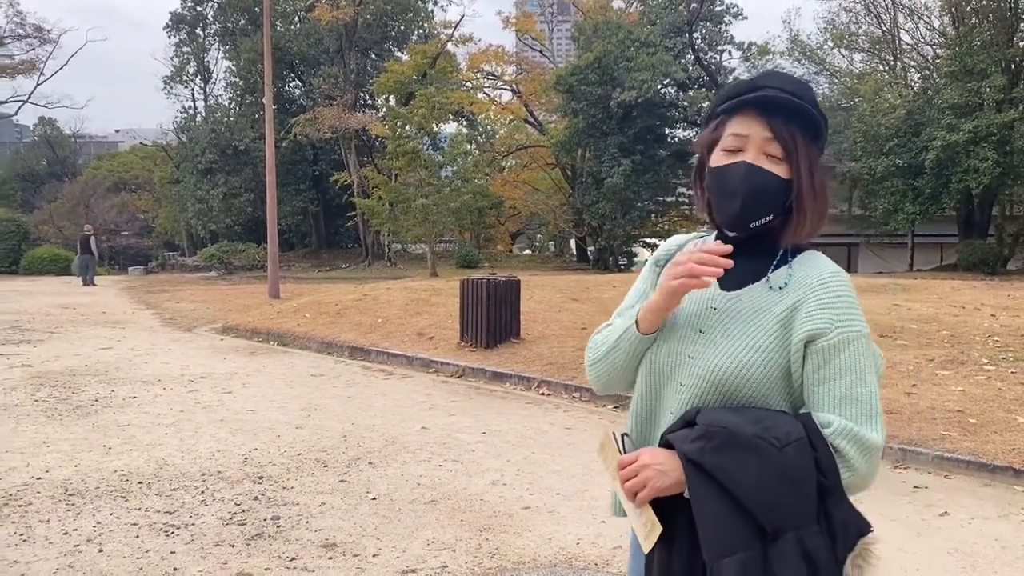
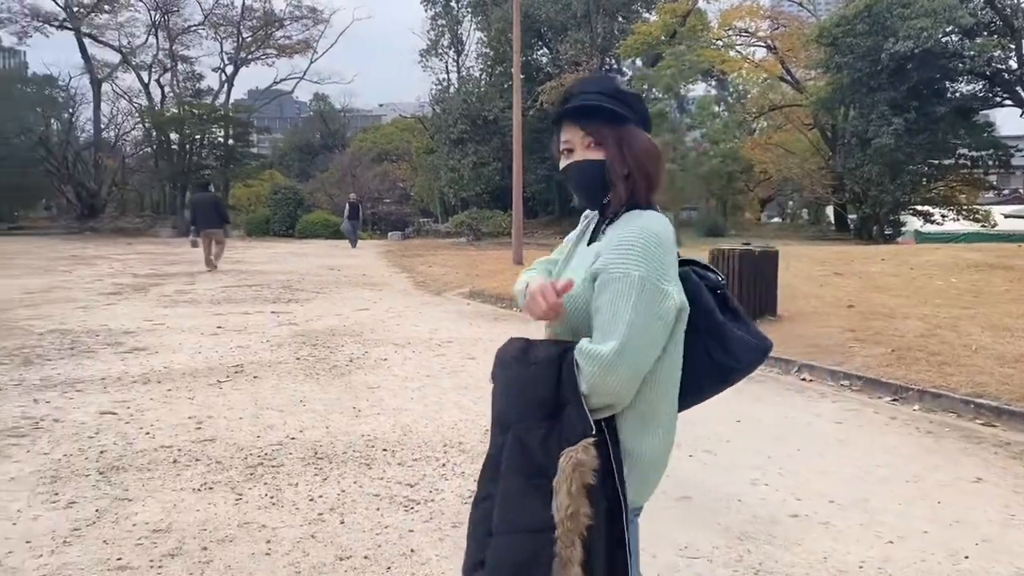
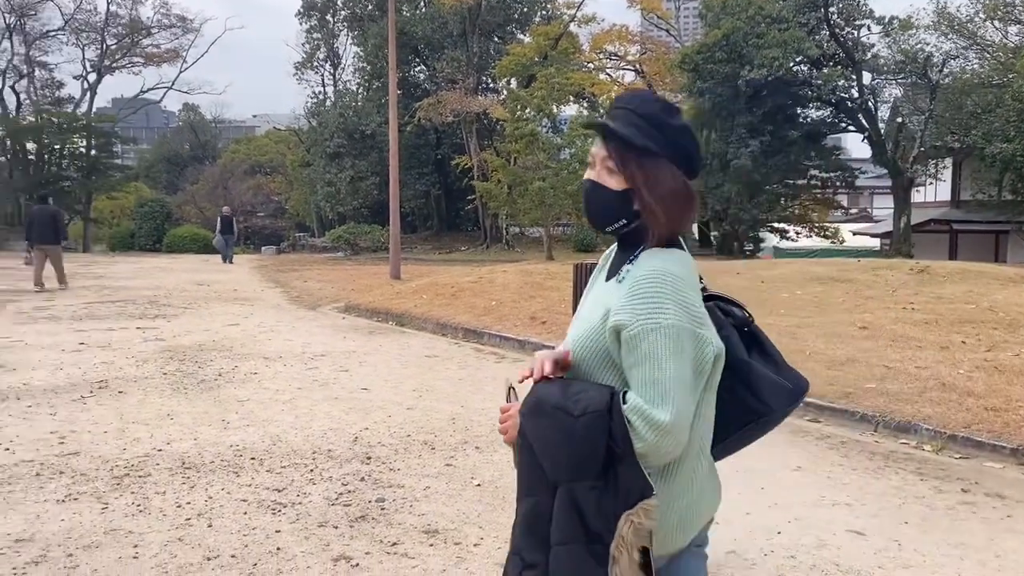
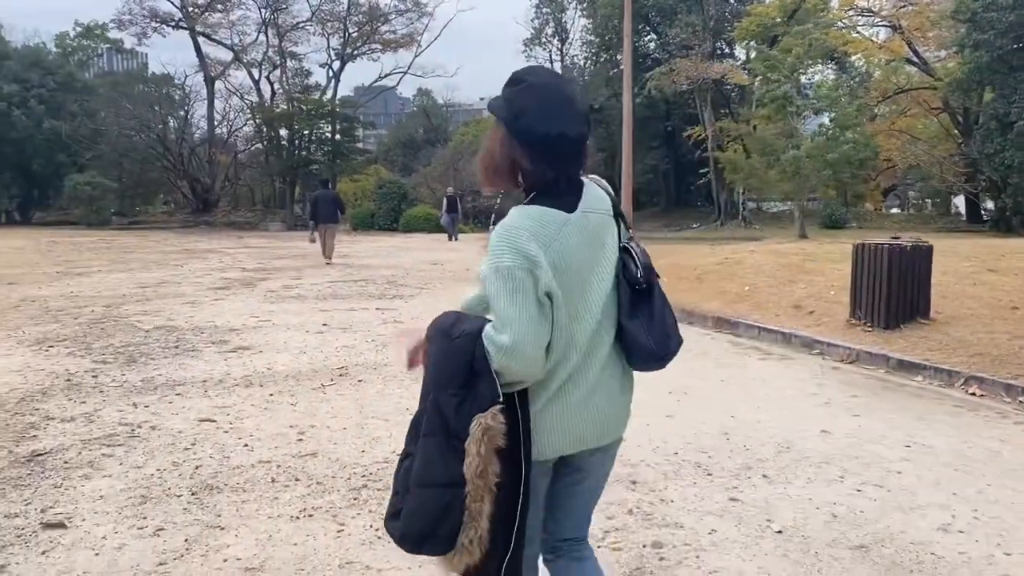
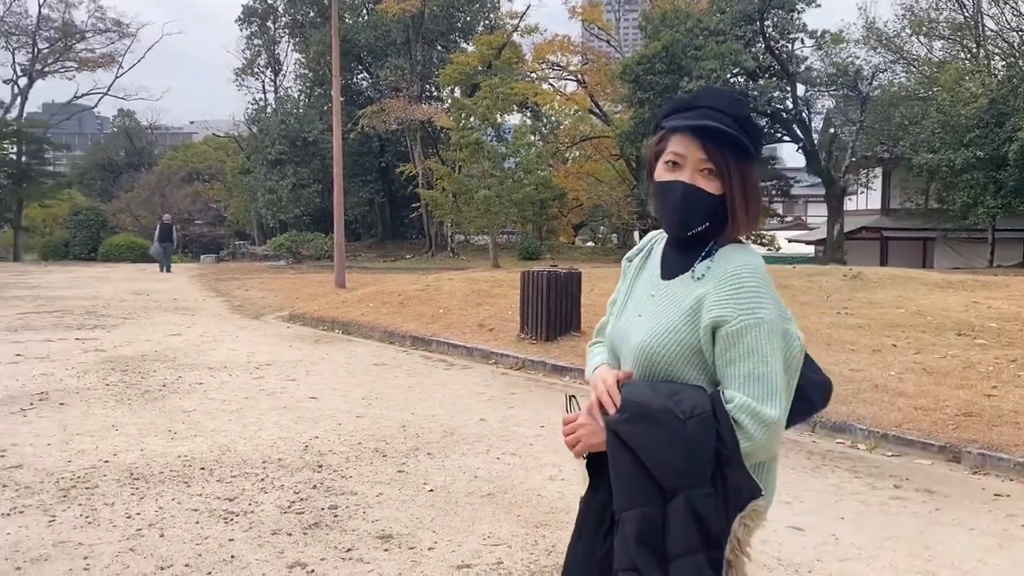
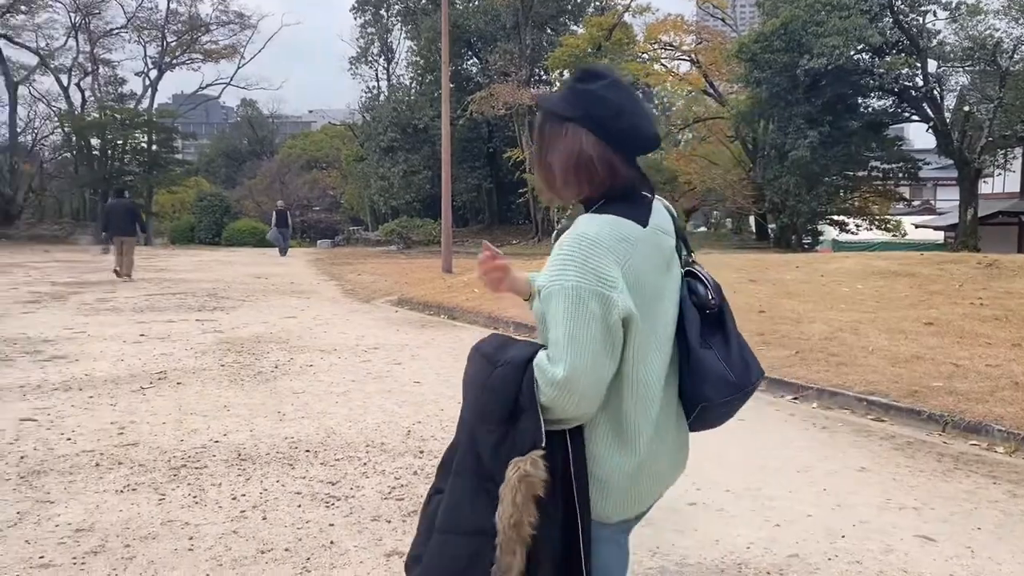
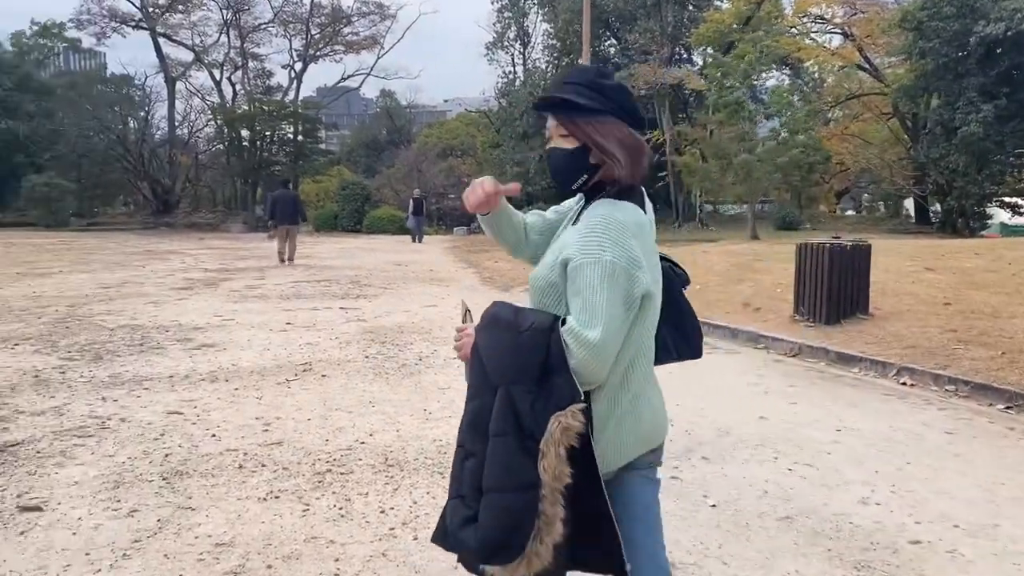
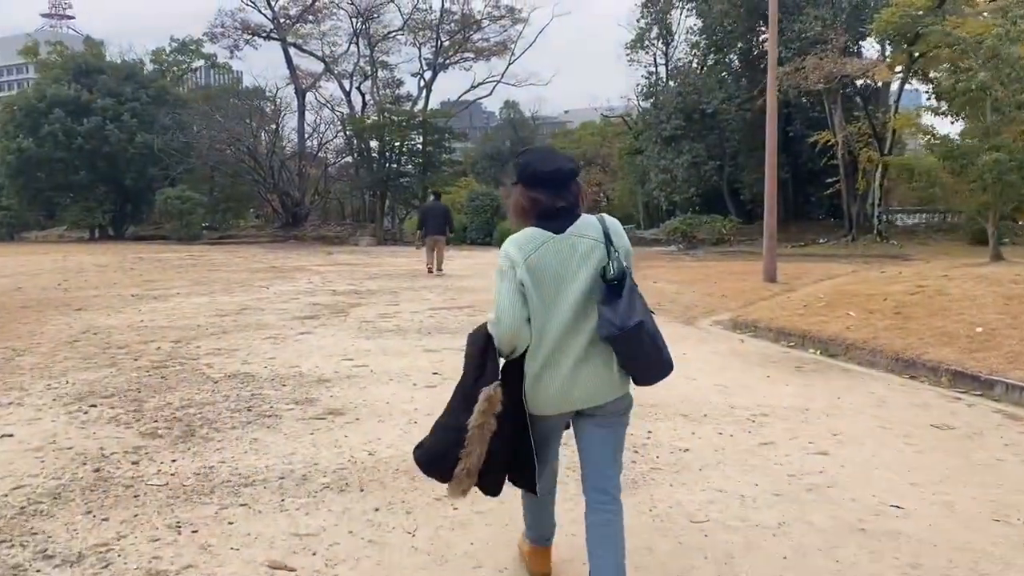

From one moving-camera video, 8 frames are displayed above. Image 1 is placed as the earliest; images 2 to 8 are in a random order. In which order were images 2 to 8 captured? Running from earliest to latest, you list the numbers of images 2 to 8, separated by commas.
5, 3, 6, 2, 7, 4, 8
